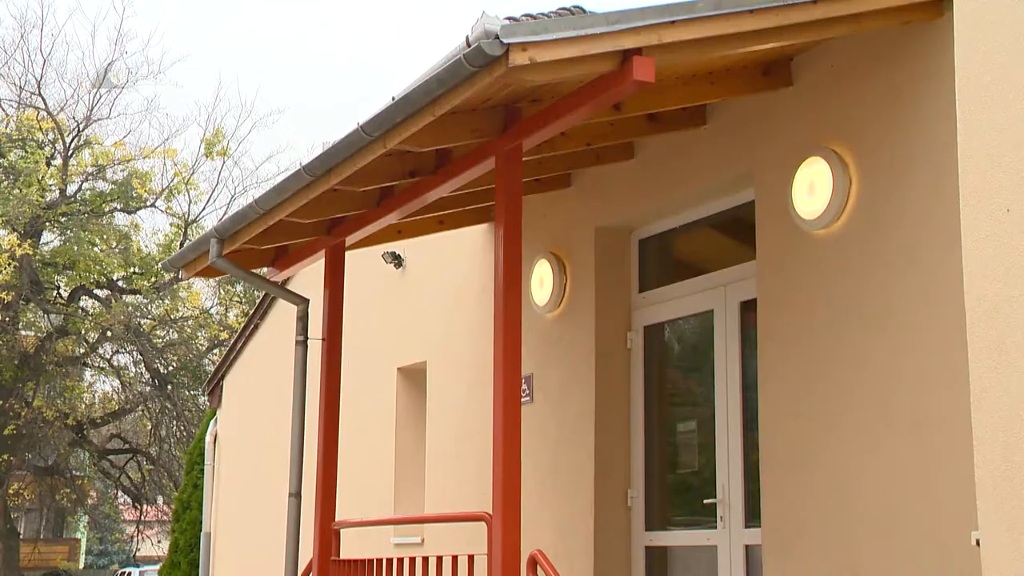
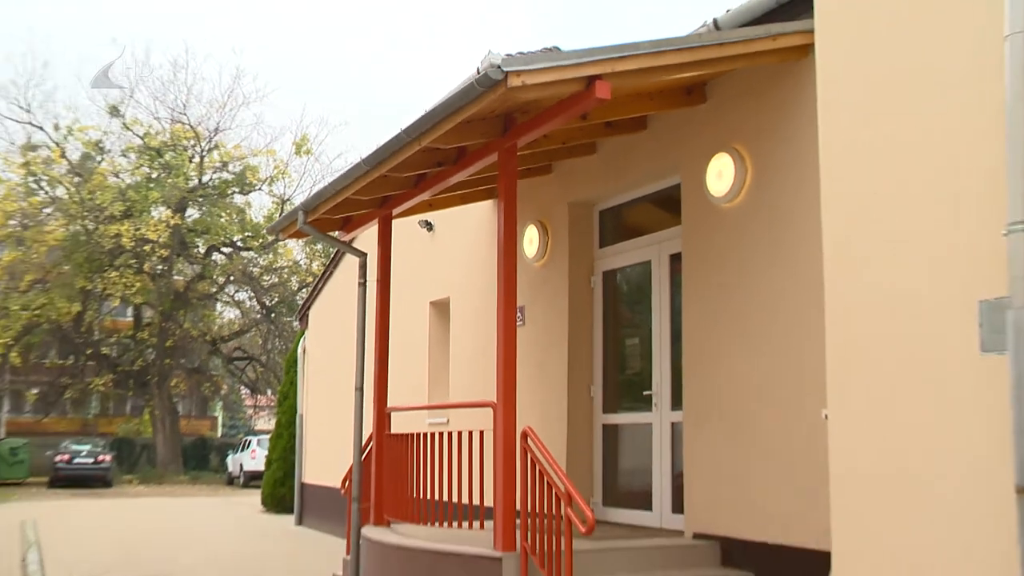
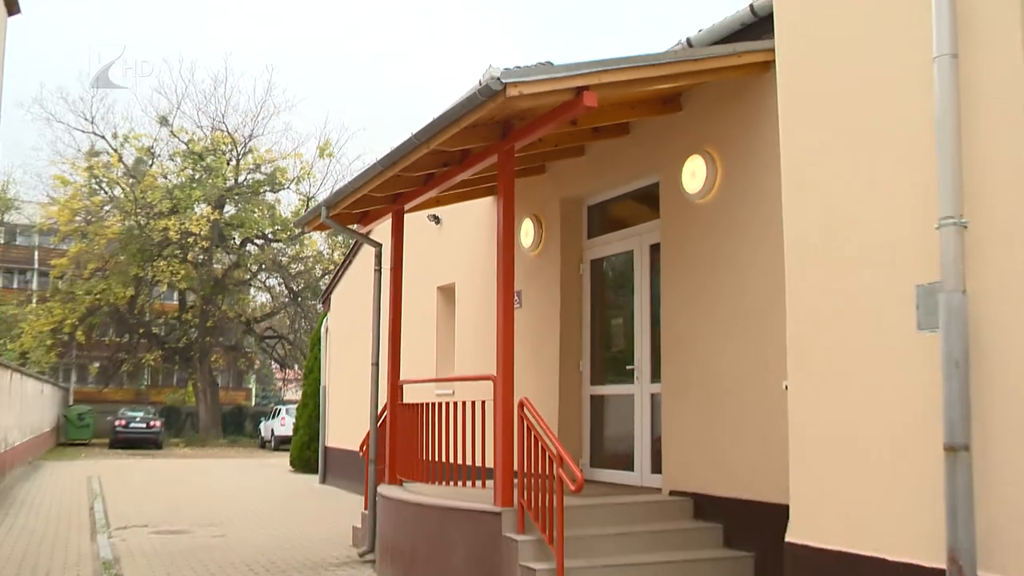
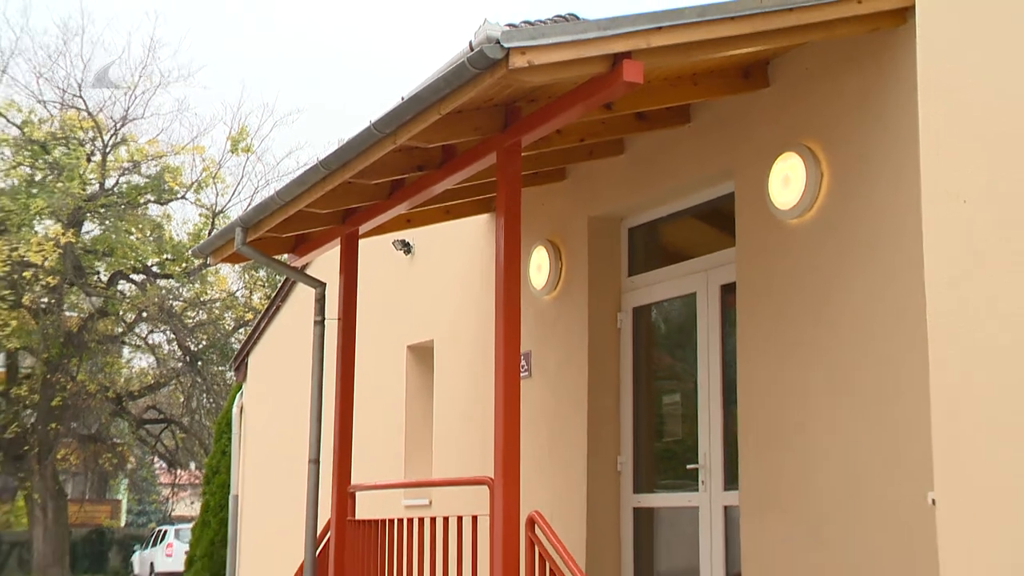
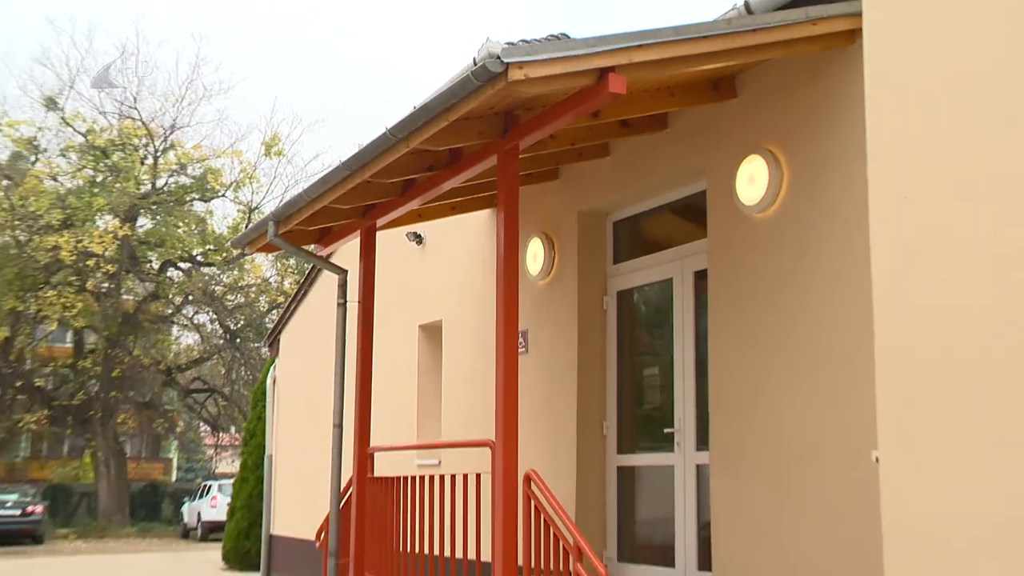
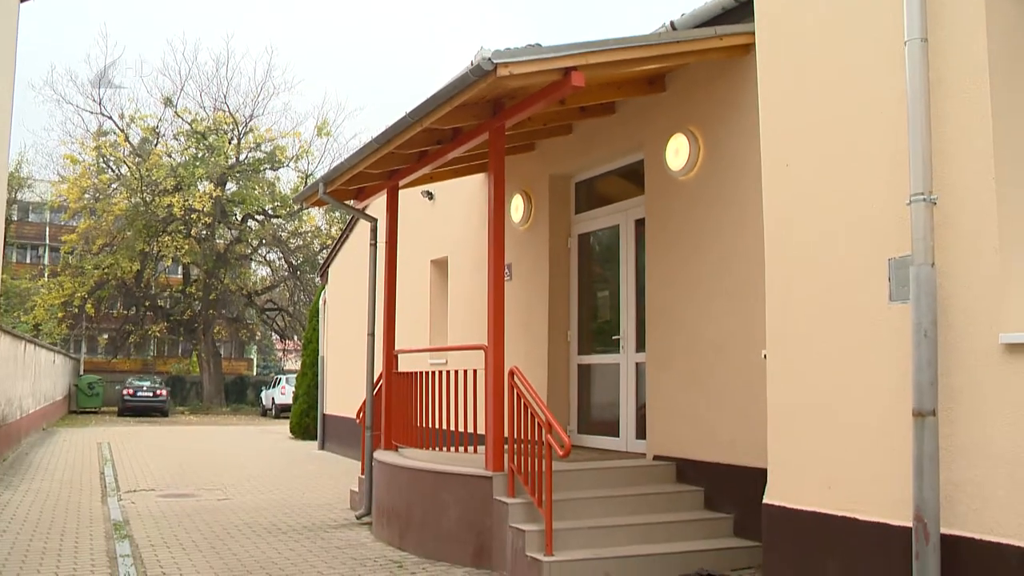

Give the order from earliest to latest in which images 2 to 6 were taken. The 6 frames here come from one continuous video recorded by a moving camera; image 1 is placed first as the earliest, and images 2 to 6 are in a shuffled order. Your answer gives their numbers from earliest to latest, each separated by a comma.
4, 5, 2, 3, 6
